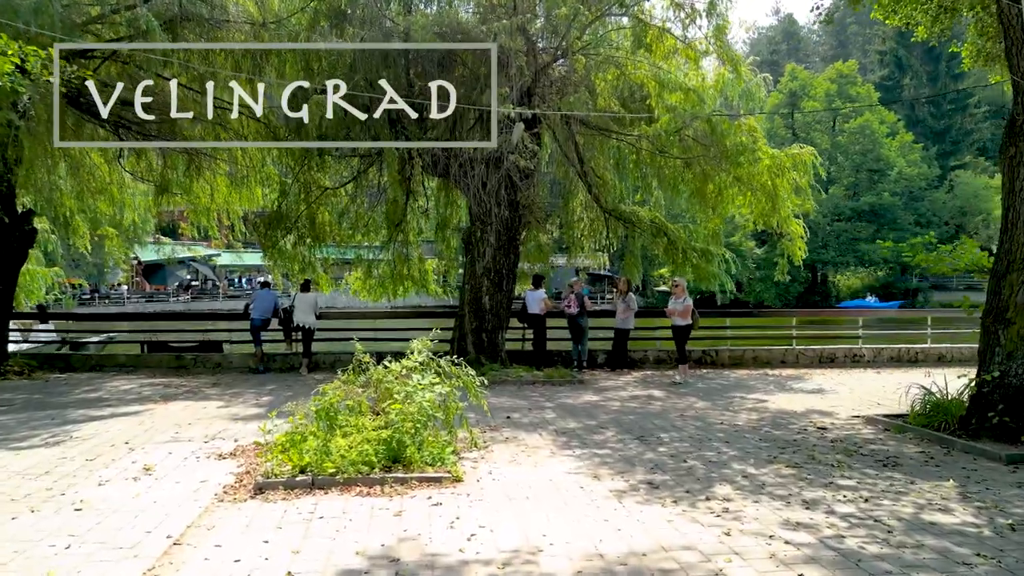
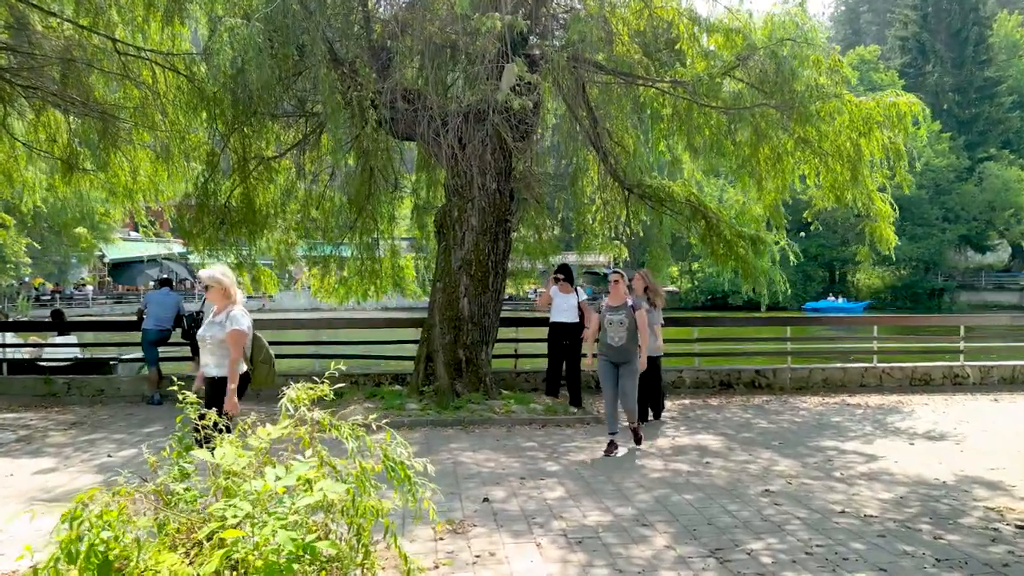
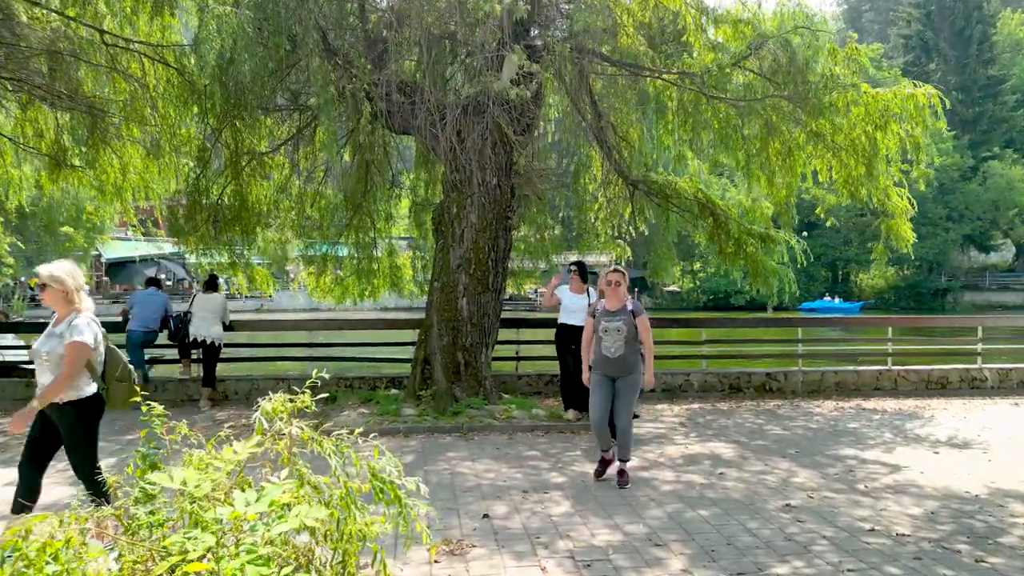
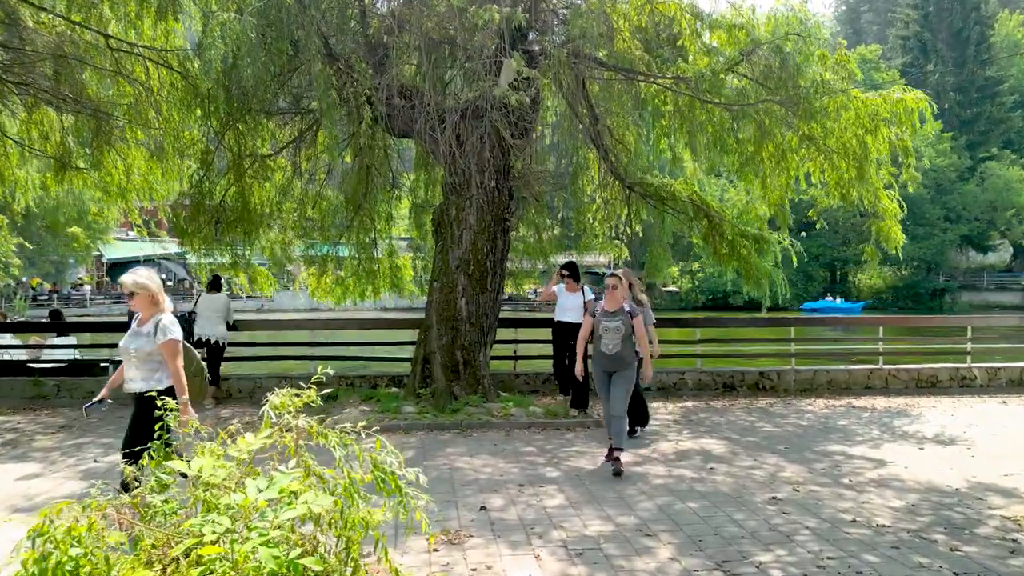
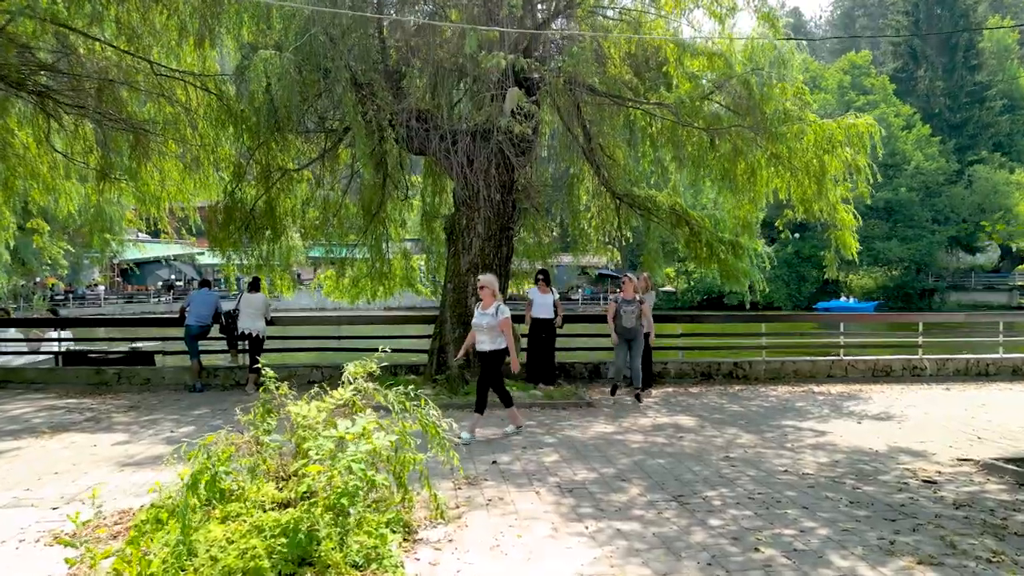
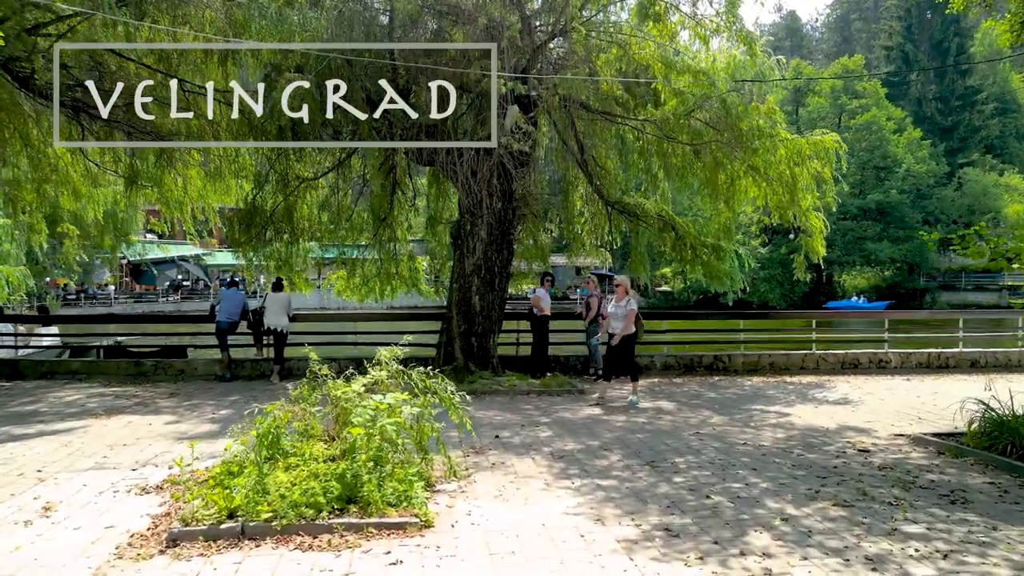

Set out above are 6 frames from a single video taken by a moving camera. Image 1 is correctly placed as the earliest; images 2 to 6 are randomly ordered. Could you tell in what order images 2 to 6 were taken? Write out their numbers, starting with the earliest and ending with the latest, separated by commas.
6, 5, 2, 4, 3
